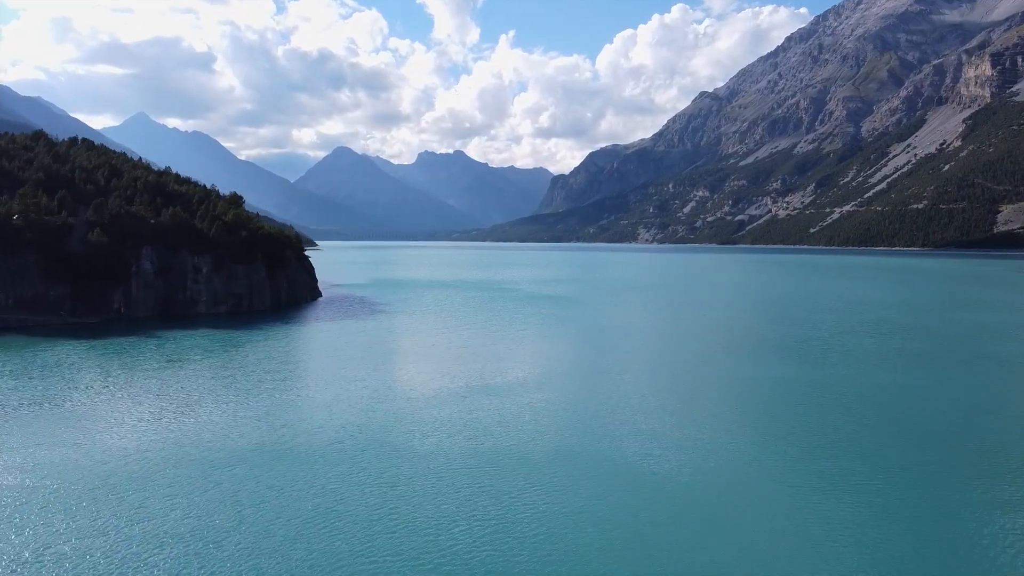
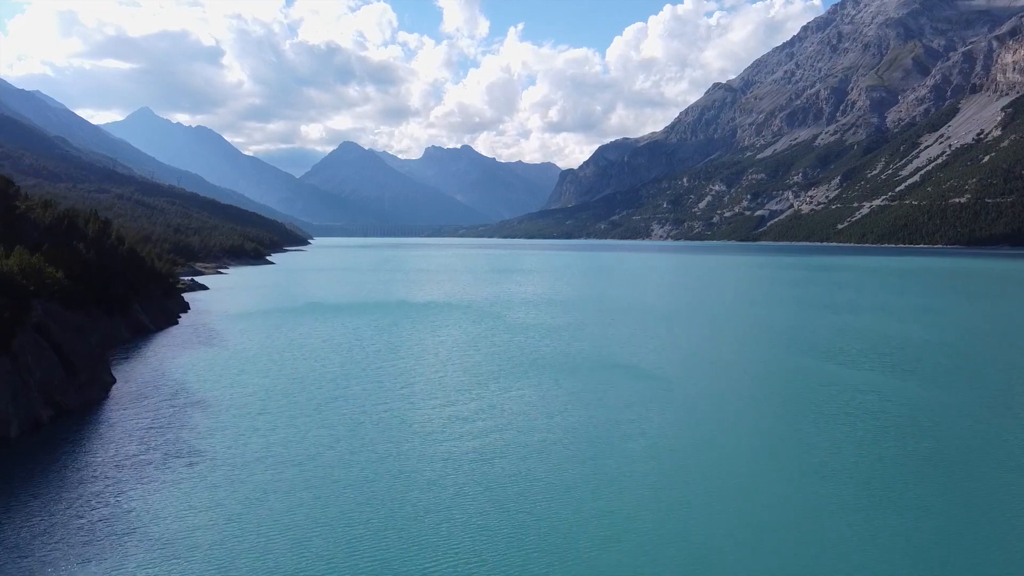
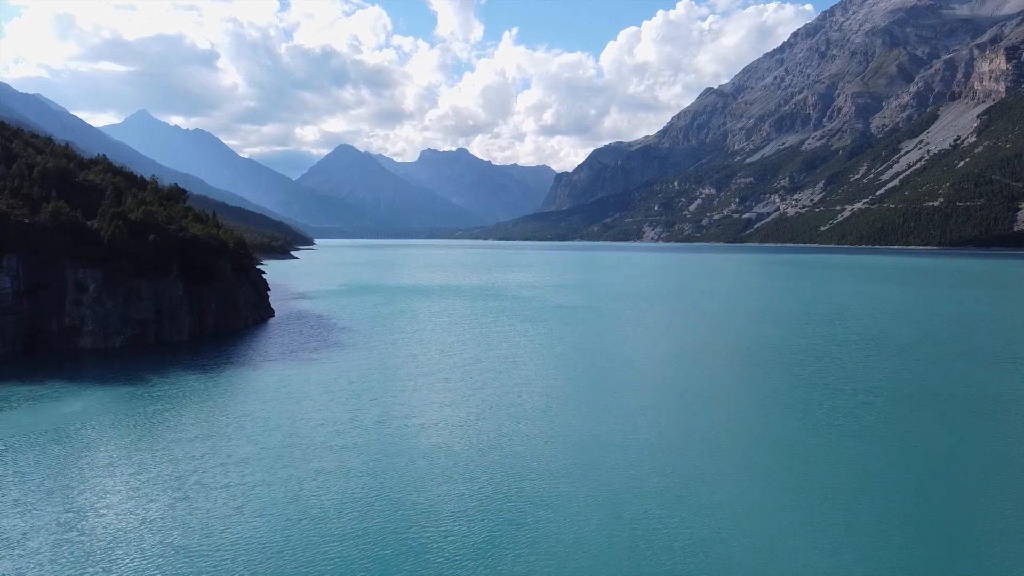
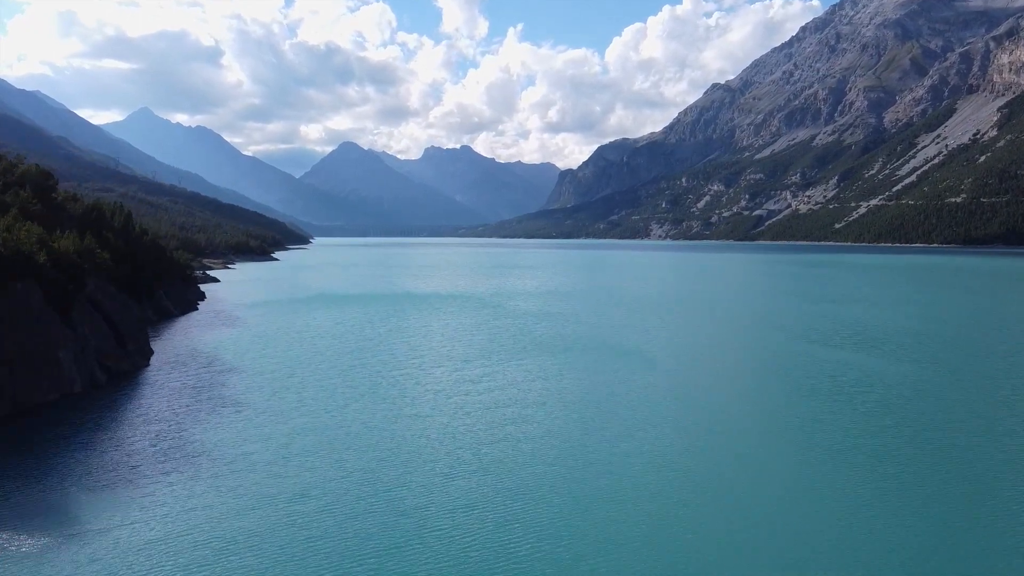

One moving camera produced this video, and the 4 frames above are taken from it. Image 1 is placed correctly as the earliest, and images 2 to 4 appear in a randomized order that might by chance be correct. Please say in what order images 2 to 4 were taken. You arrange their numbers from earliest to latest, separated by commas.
3, 4, 2
